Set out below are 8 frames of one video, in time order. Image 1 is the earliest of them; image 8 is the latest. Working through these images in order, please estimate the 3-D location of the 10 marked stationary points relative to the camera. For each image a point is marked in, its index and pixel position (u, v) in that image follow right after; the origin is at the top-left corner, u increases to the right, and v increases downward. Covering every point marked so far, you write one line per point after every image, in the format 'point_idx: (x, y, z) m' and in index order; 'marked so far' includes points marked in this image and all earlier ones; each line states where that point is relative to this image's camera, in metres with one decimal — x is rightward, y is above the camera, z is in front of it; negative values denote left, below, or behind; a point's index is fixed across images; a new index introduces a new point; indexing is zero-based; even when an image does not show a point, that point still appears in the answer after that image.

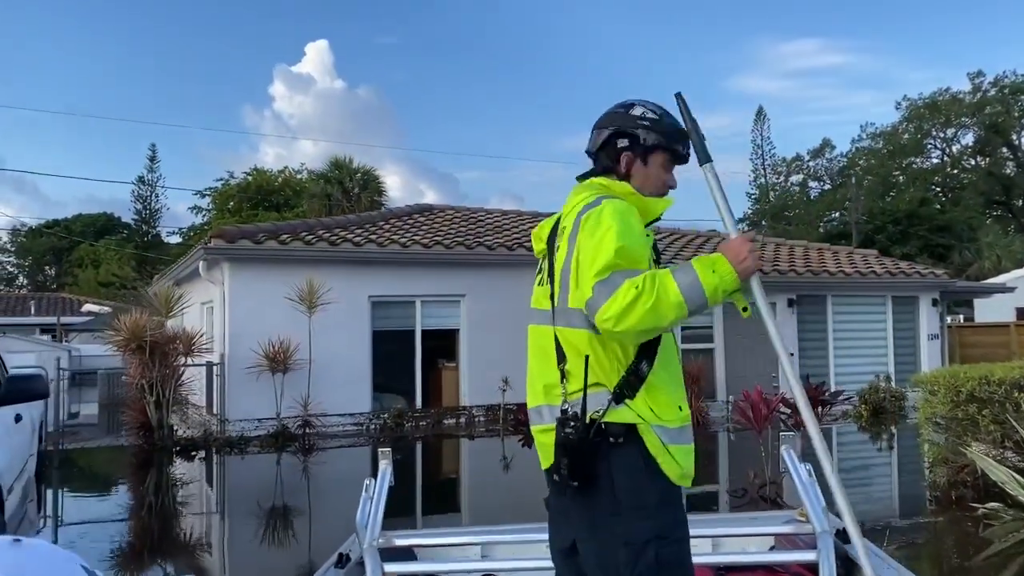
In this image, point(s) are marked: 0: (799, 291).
0: (+4.7, -0.1, +14.3) m
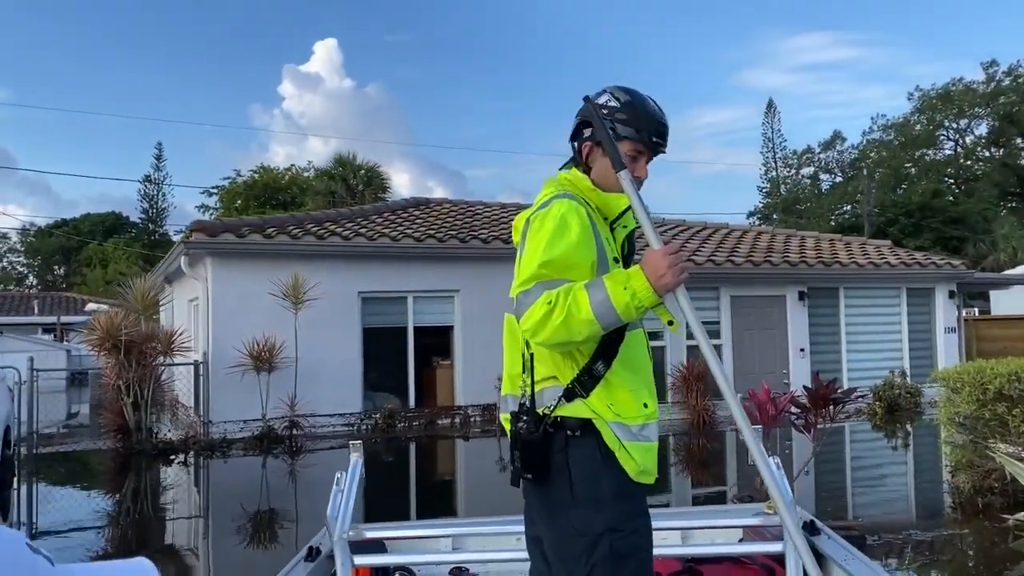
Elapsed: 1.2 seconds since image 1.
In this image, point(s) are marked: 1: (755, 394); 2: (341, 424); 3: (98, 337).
0: (+4.7, +0.1, +13.8) m
1: (+2.0, -0.9, +7.3) m
2: (-2.2, -1.7, +11.2) m
3: (-4.9, -0.6, +10.2) m
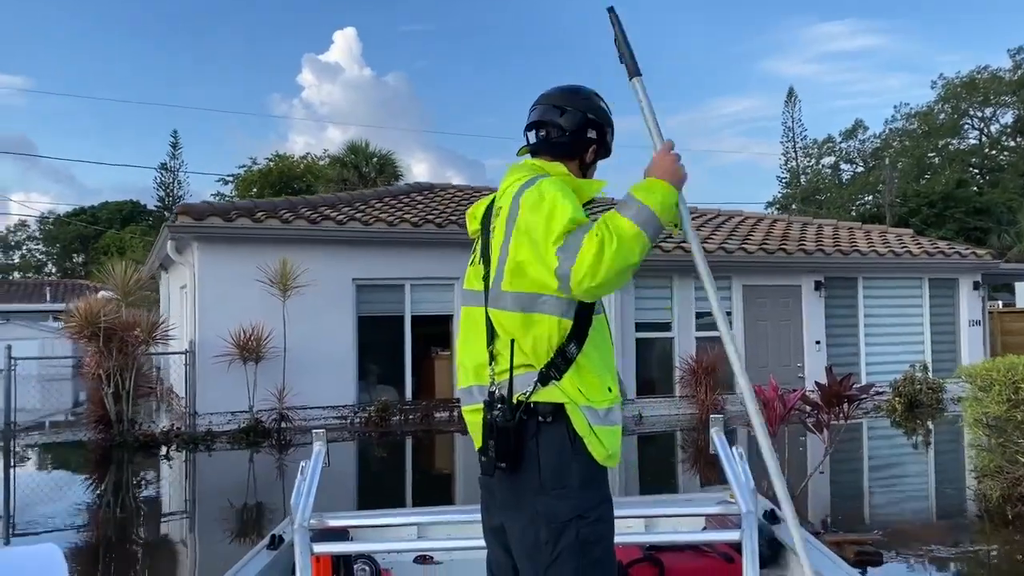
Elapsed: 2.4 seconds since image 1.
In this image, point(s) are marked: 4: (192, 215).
0: (+4.7, +0.2, +13.2) m
1: (+1.9, -0.8, +6.8) m
2: (-2.2, -1.6, +10.8) m
3: (-4.9, -0.4, +9.8) m
4: (-3.7, +0.9, +10.2) m
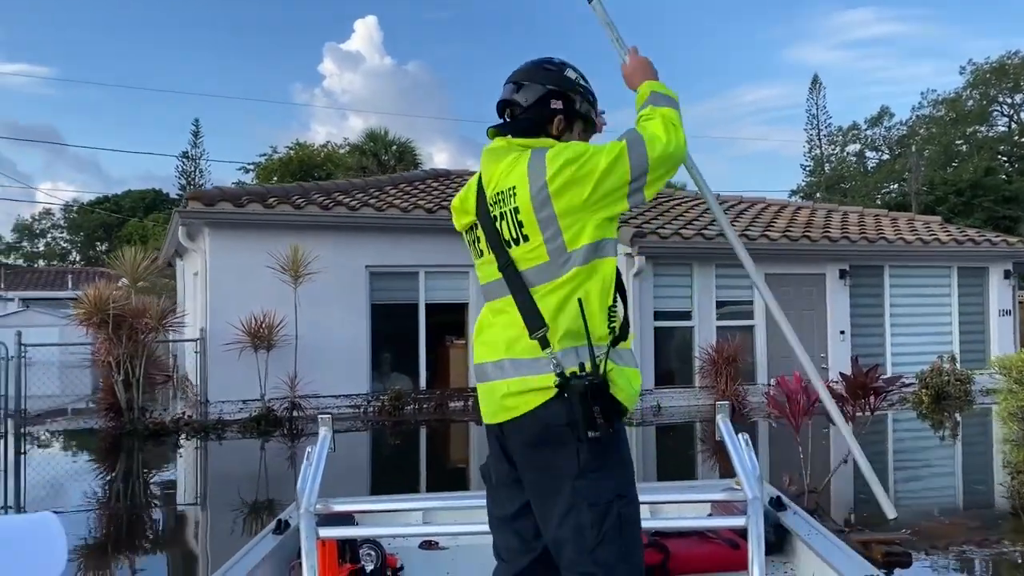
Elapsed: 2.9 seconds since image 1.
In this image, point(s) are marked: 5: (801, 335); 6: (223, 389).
0: (+5.0, +0.4, +12.9) m
1: (+2.0, -0.7, +6.5) m
2: (-2.0, -1.4, +10.6) m
3: (-4.7, -0.3, +9.7) m
4: (-3.5, +1.0, +10.0) m
5: (+4.1, -0.7, +12.5) m
6: (-3.3, -1.2, +10.1) m
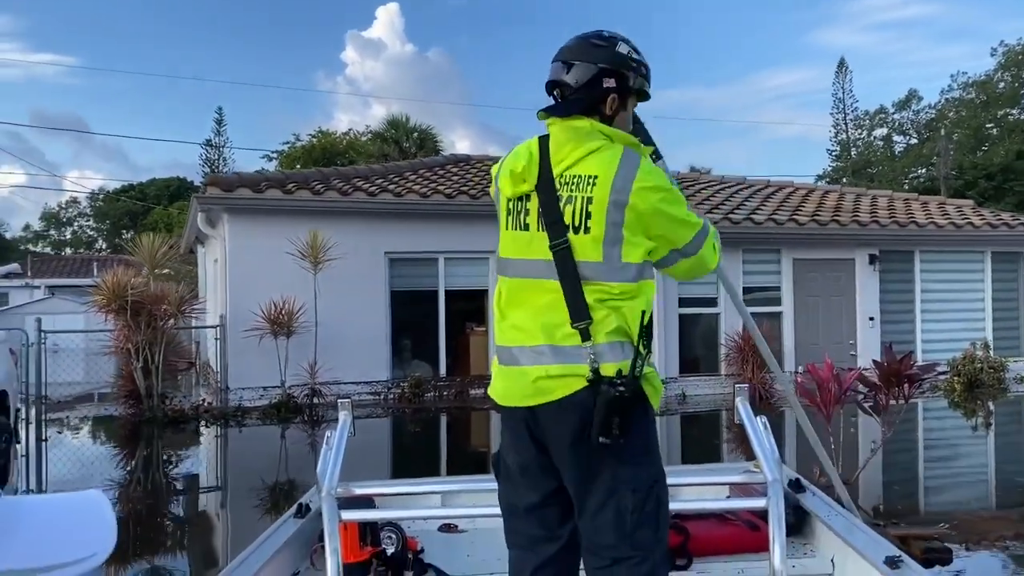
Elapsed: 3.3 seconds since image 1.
0: (+5.3, +0.6, +12.6) m
1: (+2.2, -0.6, +6.3) m
2: (-1.8, -1.3, +10.6) m
3: (-4.5, -0.1, +9.7) m
4: (-3.3, +1.2, +10.0) m
5: (+4.4, -0.5, +12.3) m
6: (-3.1, -1.0, +10.1) m
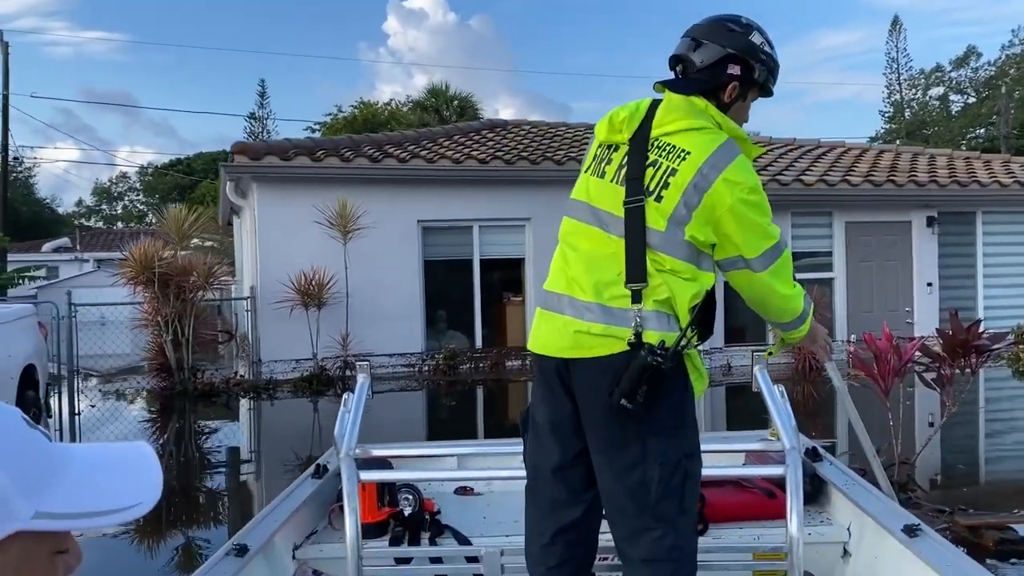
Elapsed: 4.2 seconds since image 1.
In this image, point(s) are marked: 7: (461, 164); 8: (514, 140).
0: (+5.8, +1.1, +11.9) m
1: (+2.4, -0.3, +5.8) m
2: (-1.3, -0.9, +10.3) m
3: (-4.1, +0.2, +9.5) m
4: (-2.9, +1.5, +9.7) m
5: (+4.9, 0.0, +11.7) m
6: (-2.7, -0.7, +9.9) m
7: (-0.6, +1.4, +10.3) m
8: (0.0, +2.1, +12.4) m
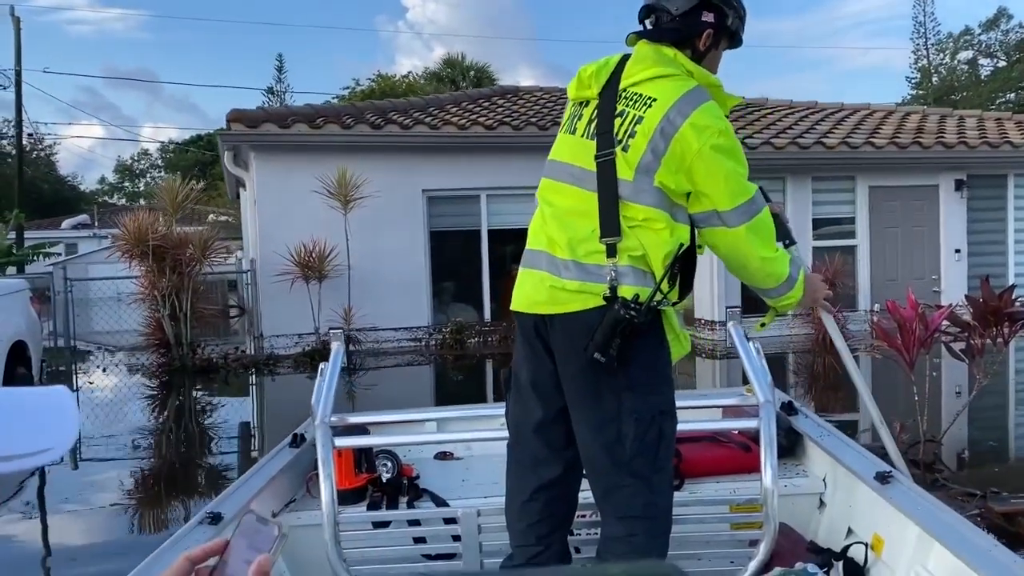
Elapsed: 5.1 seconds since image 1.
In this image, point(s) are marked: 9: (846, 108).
0: (+5.9, +1.5, +11.4) m
1: (+2.4, -0.1, +5.5) m
2: (-1.2, -0.6, +10.0) m
3: (-4.0, +0.5, +9.3) m
4: (-2.8, +1.8, +9.4) m
5: (+5.1, +0.4, +11.2) m
6: (-2.6, -0.4, +9.6) m
7: (-0.5, +1.8, +9.9) m
8: (+0.2, +2.5, +12.0) m
9: (+5.3, +2.9, +14.0) m
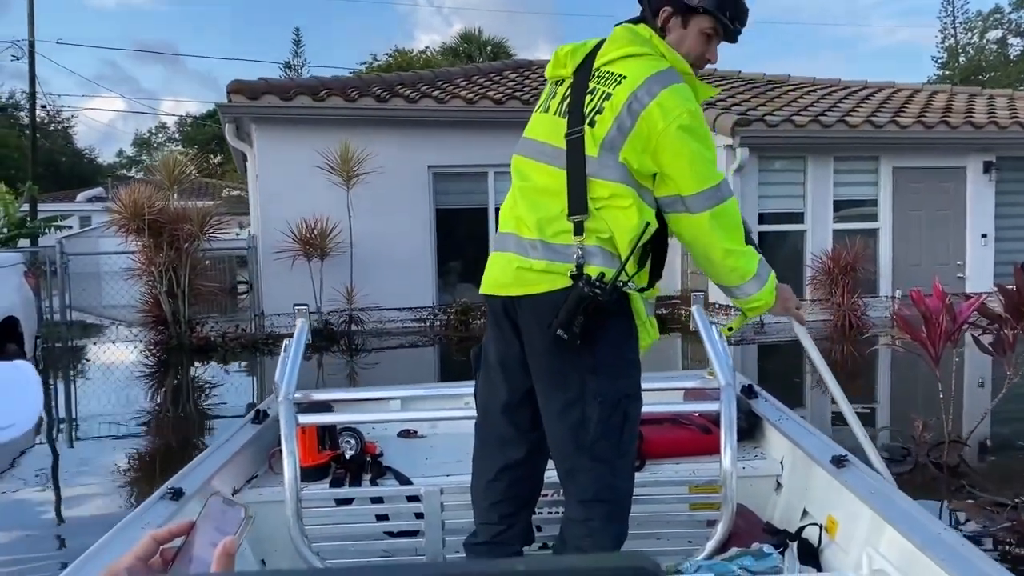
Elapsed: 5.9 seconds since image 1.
0: (+6.1, +1.7, +10.9) m
1: (+2.4, -0.1, +5.1) m
2: (-1.1, -0.3, +9.8) m
3: (-3.9, +0.7, +9.1) m
4: (-2.7, +2.0, +9.1) m
5: (+5.2, +0.6, +10.8) m
6: (-2.5, -0.1, +9.4) m
7: (-0.4, +2.0, +9.6) m
8: (+0.3, +2.7, +11.6) m
9: (+5.5, +3.1, +13.5) m
